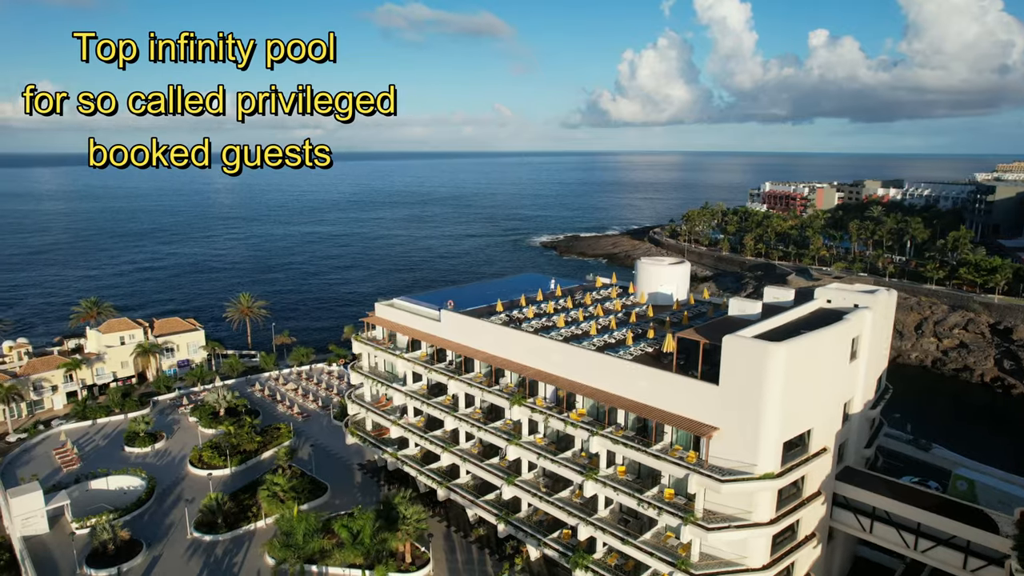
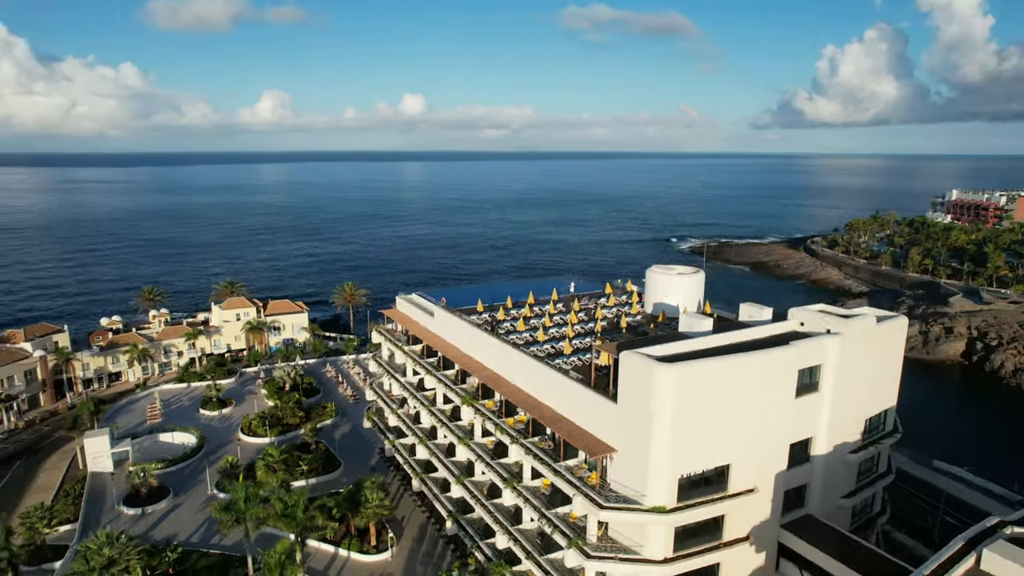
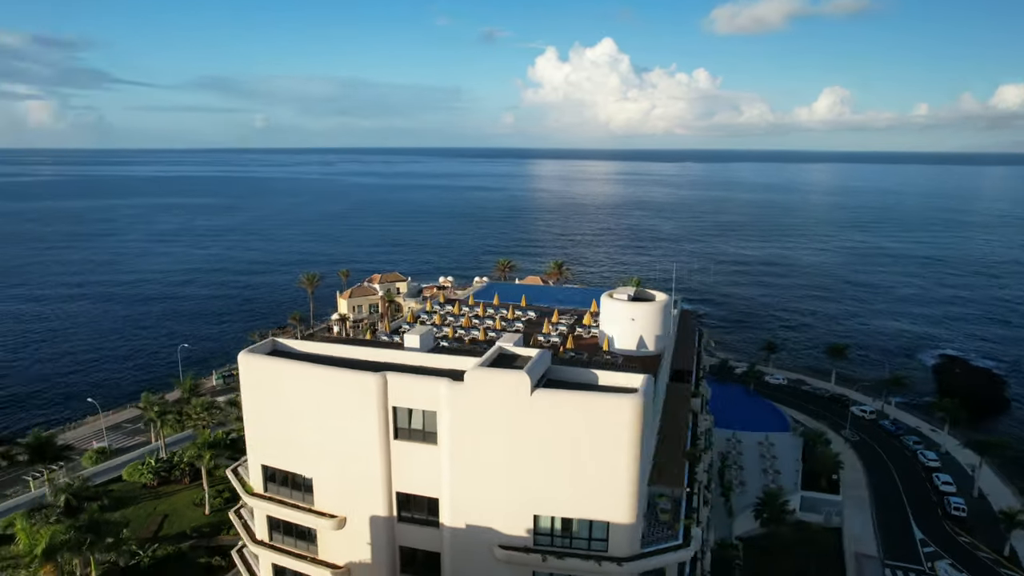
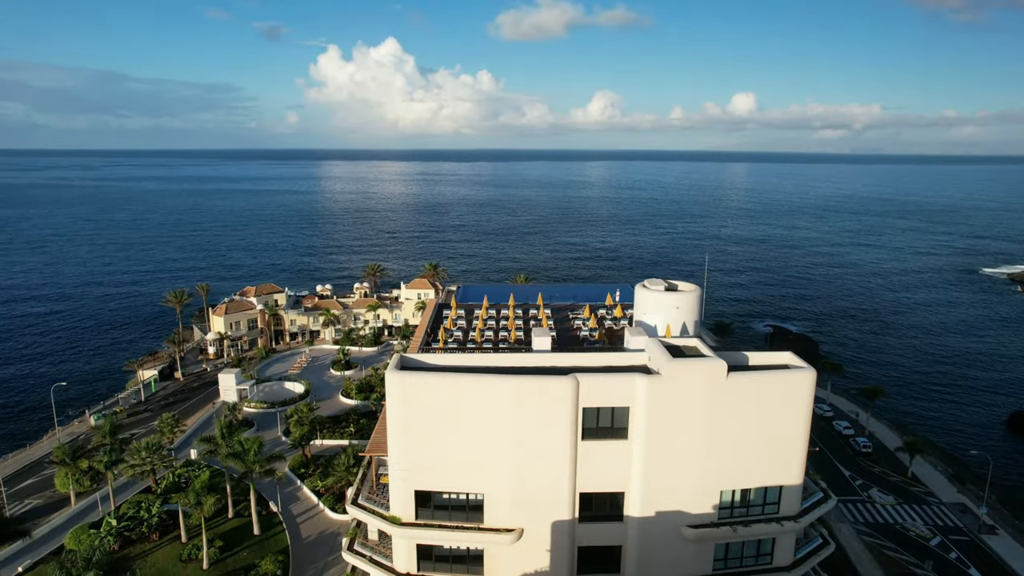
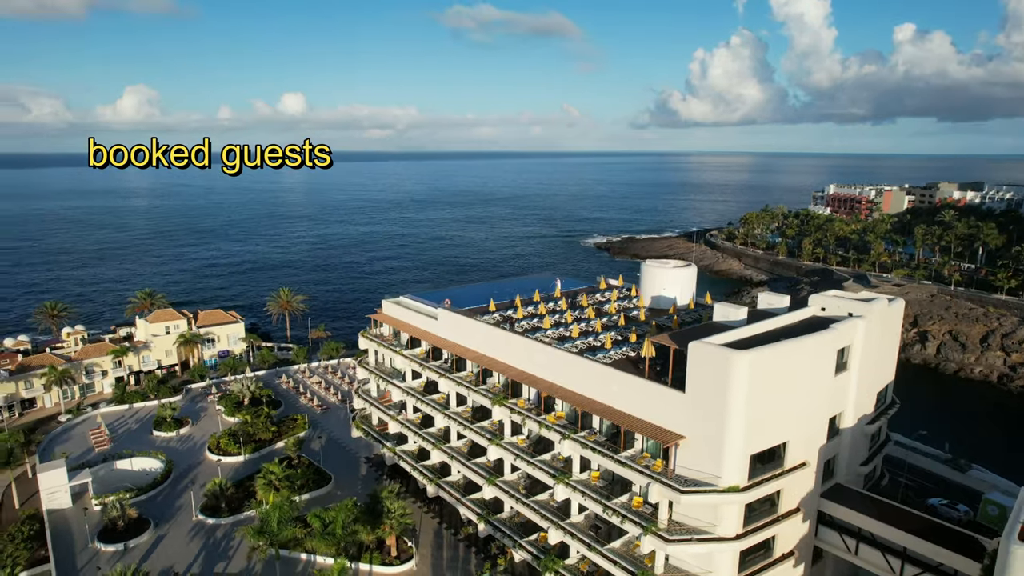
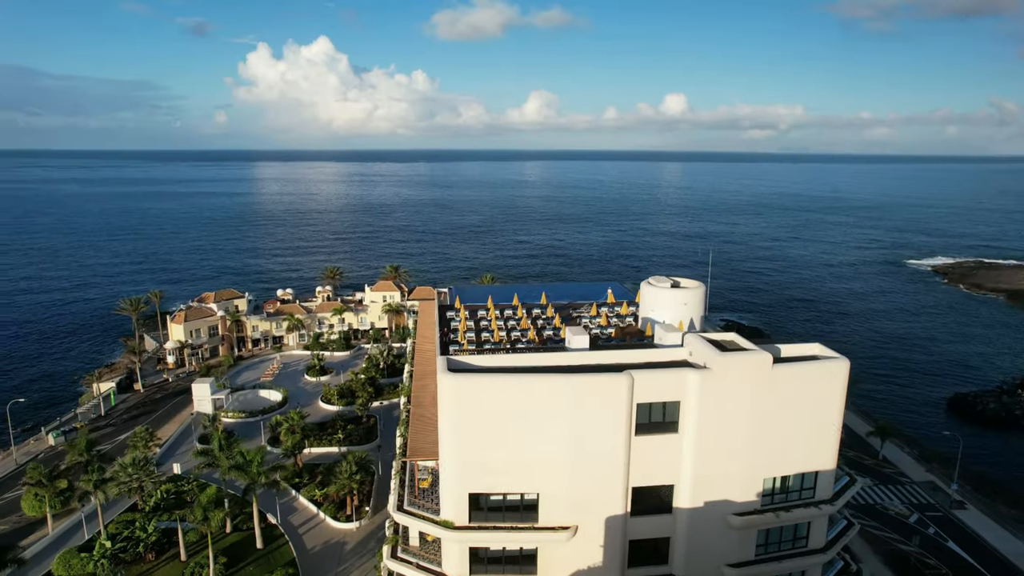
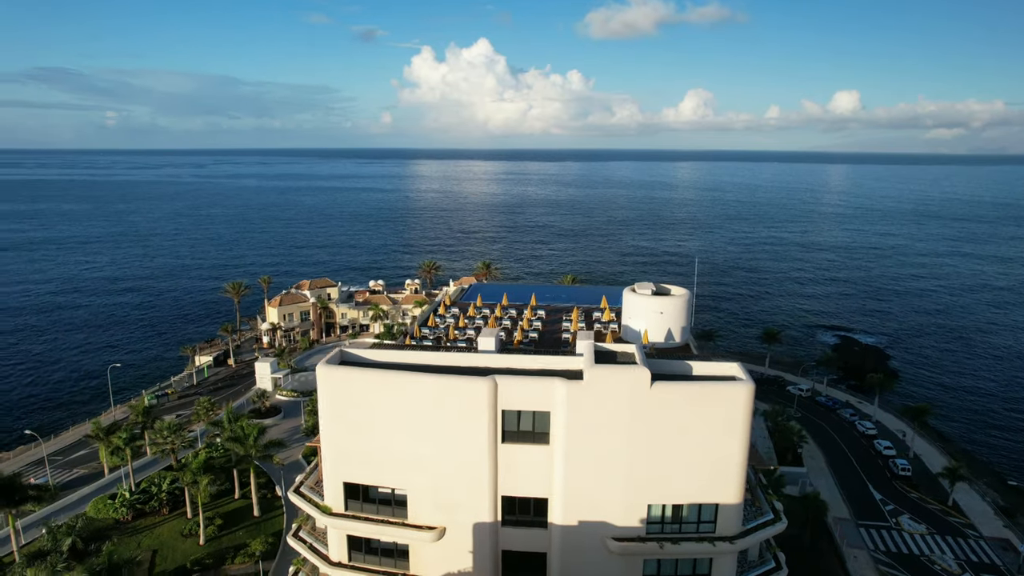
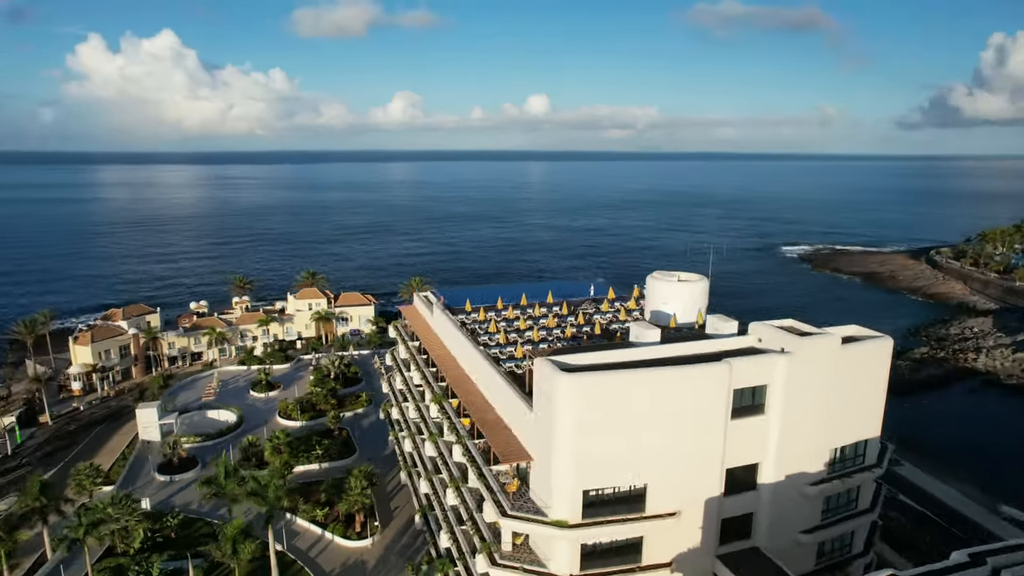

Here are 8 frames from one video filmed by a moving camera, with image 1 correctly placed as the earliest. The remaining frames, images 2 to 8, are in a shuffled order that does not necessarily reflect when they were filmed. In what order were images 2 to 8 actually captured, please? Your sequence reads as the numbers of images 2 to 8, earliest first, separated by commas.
5, 2, 8, 6, 4, 7, 3
